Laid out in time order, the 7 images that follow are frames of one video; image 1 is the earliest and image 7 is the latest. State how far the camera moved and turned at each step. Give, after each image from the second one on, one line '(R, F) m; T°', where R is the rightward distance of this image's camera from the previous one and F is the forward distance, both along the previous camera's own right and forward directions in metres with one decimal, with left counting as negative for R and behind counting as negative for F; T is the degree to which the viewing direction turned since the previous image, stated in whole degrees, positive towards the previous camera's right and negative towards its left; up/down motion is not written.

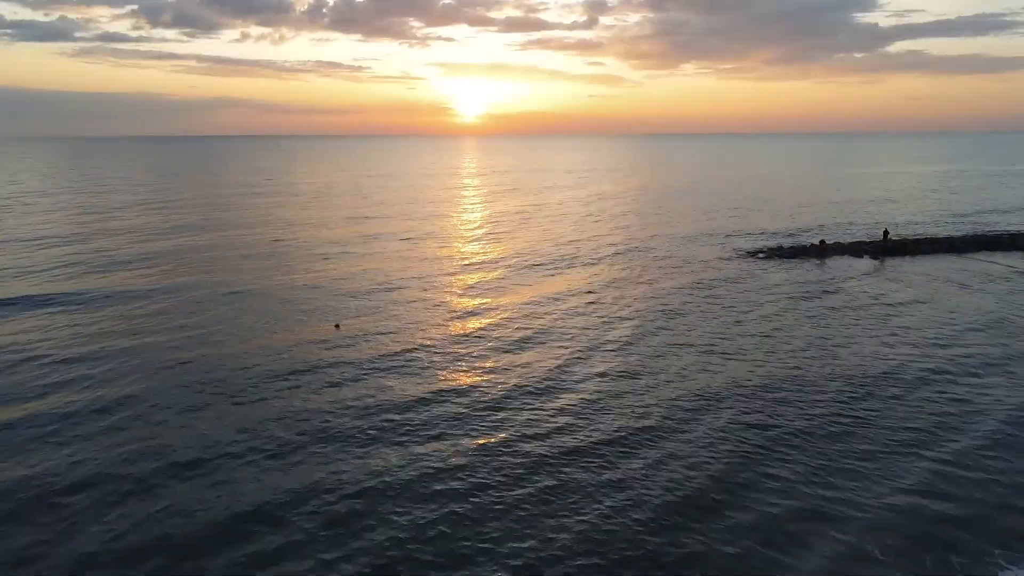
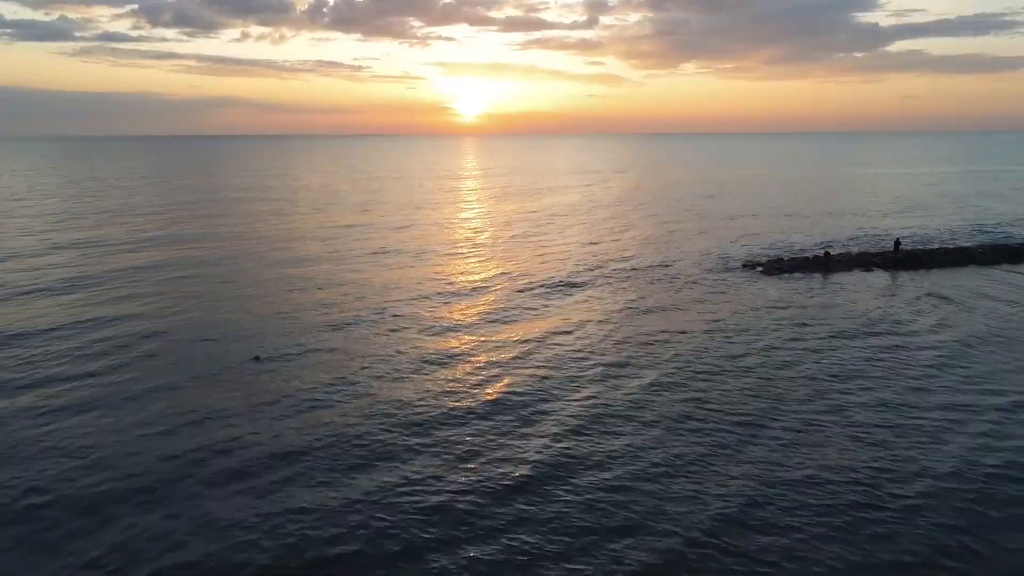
(+0.5, +2.6) m; 0°
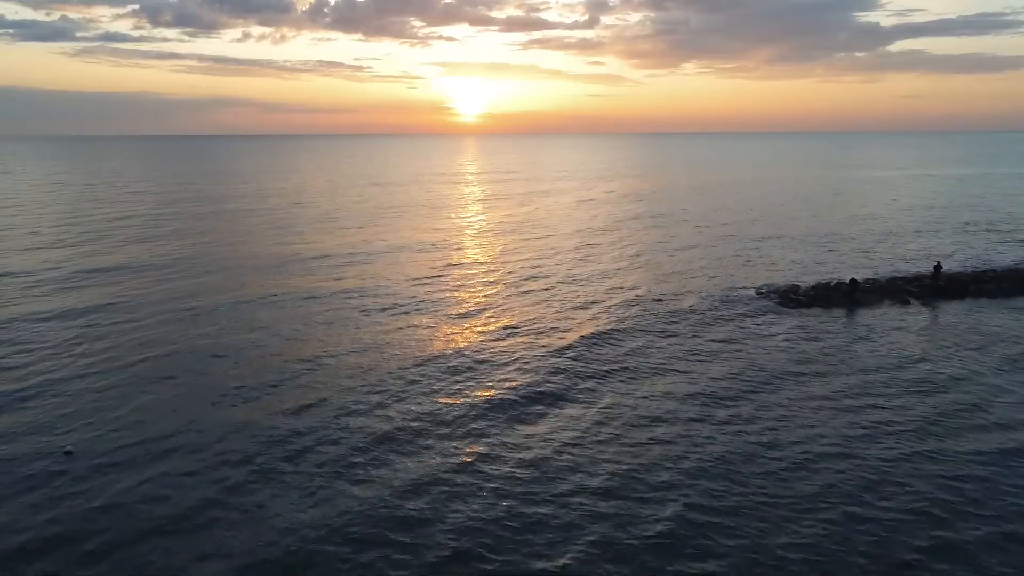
(+0.6, +5.9) m; 0°
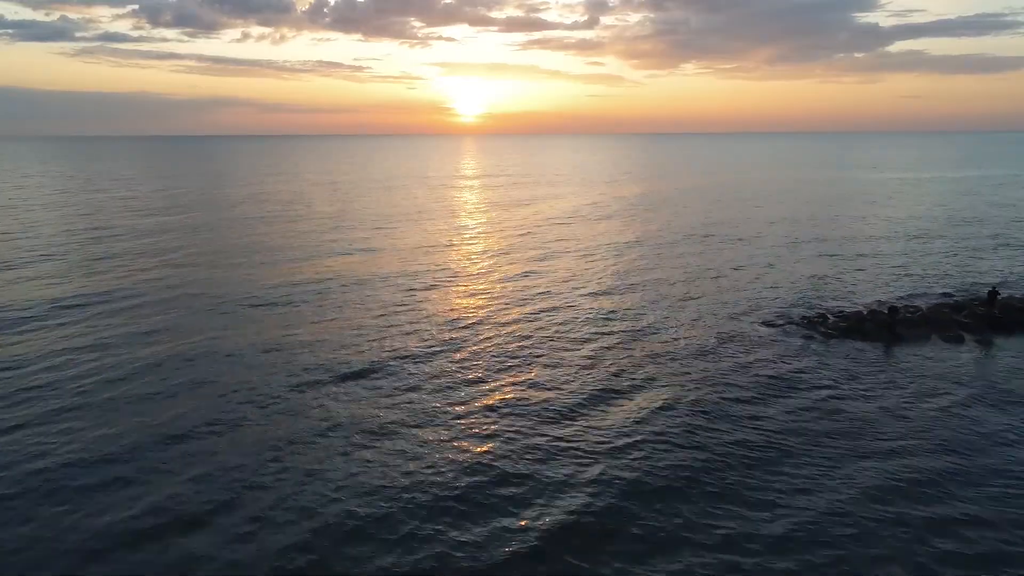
(+0.2, +5.5) m; 0°
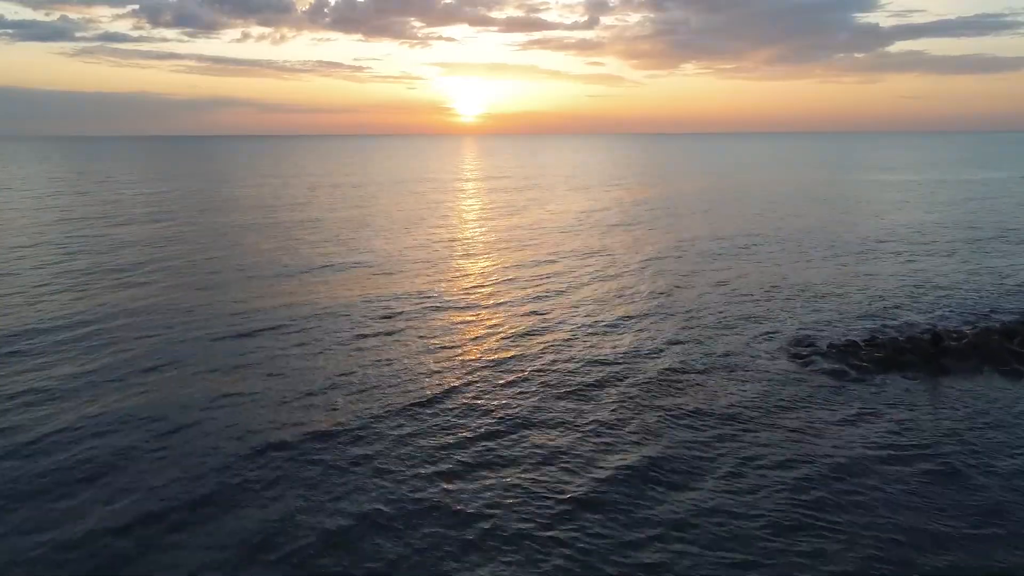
(0.0, +4.4) m; 0°
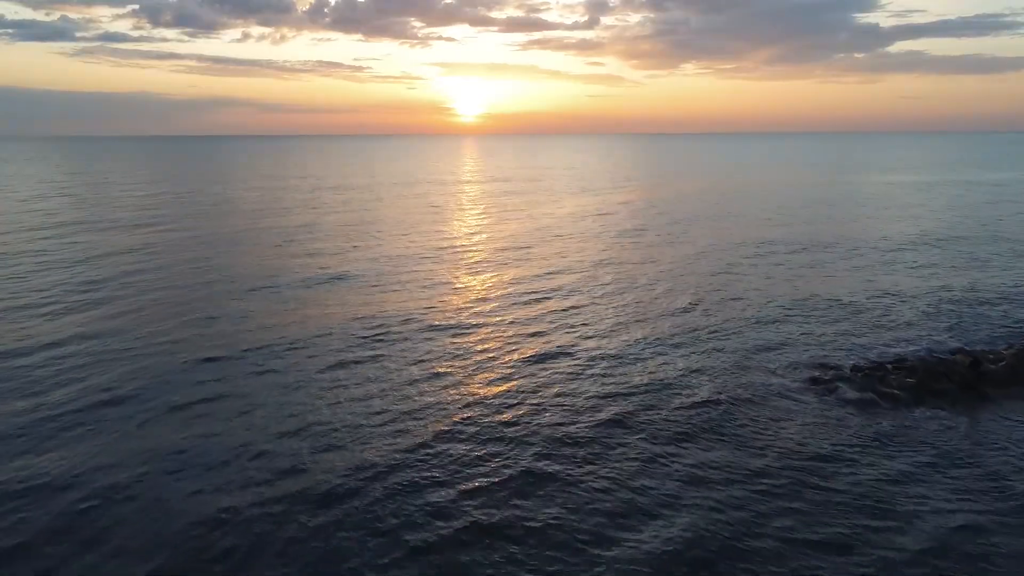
(0.0, +3.2) m; 0°
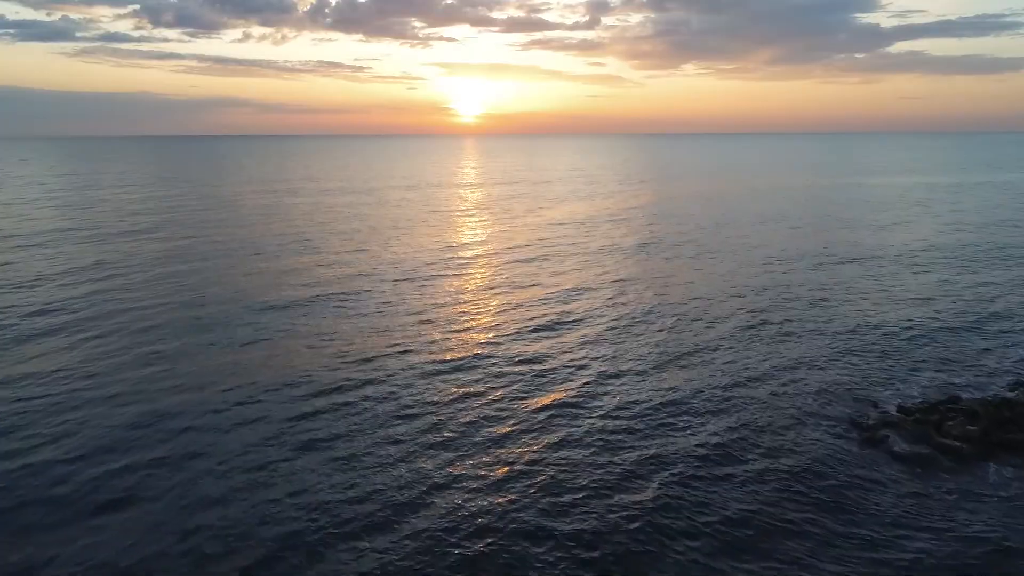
(-0.1, +4.8) m; 0°
